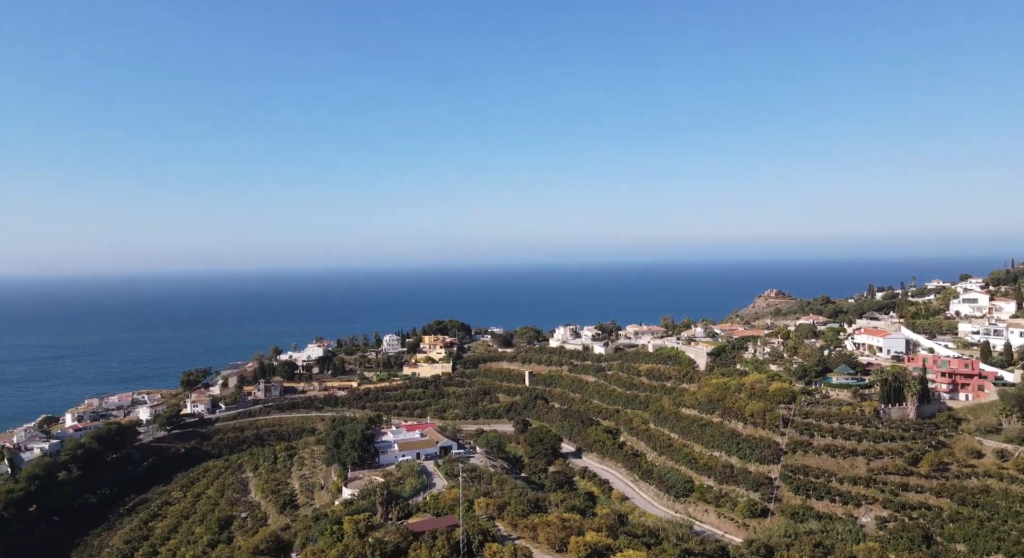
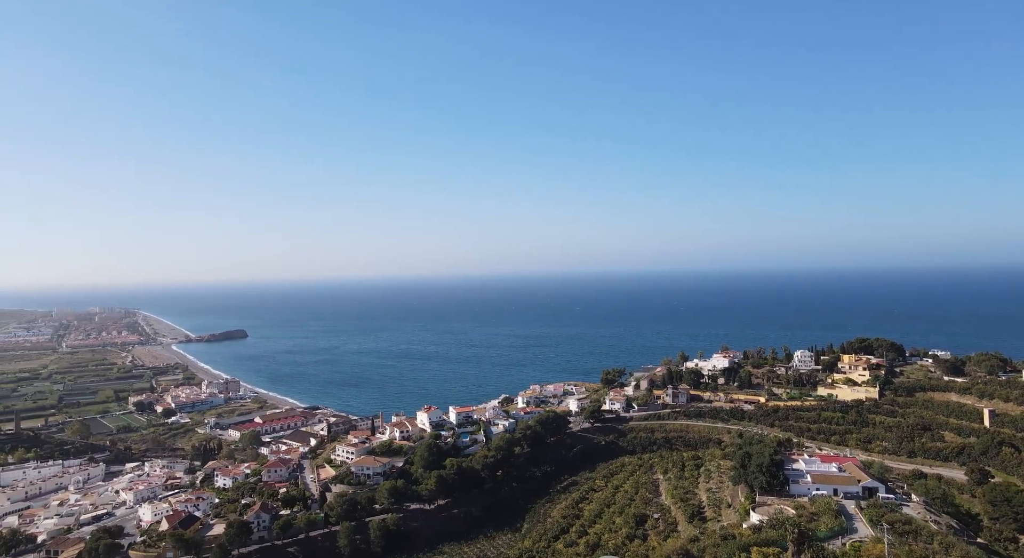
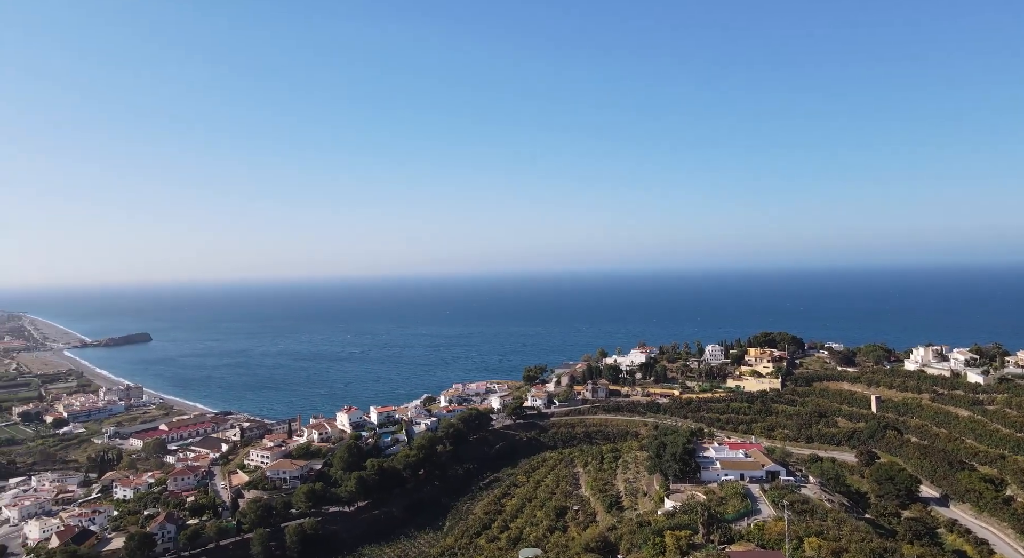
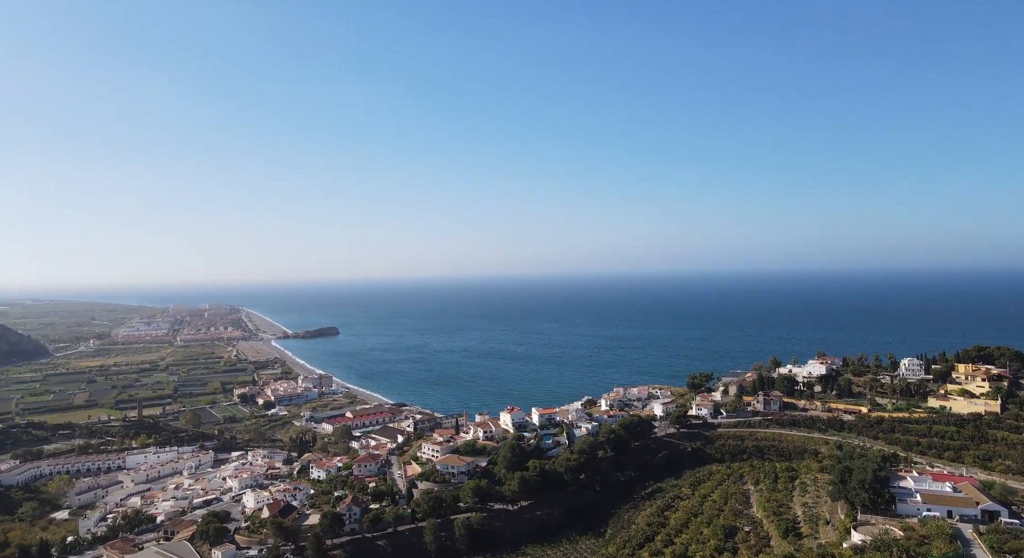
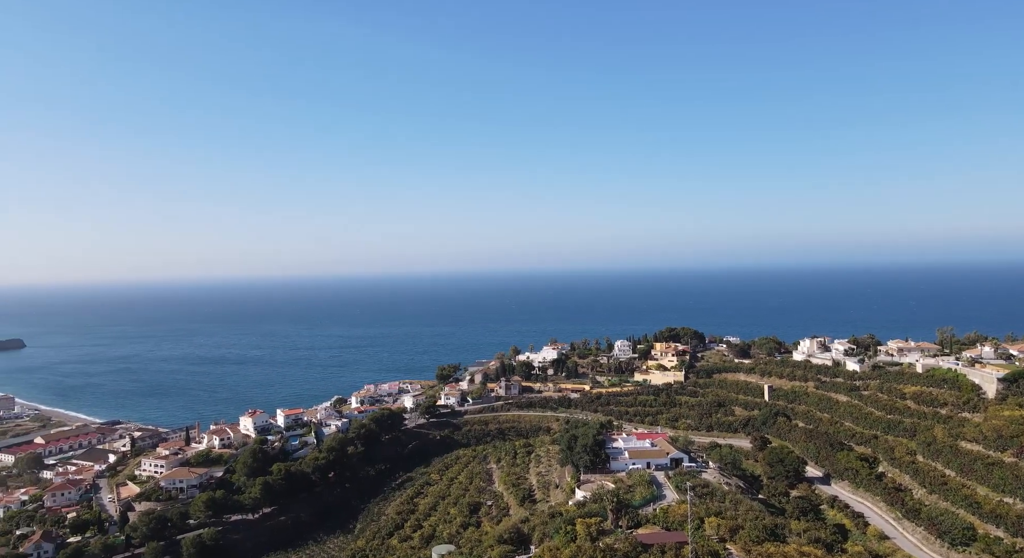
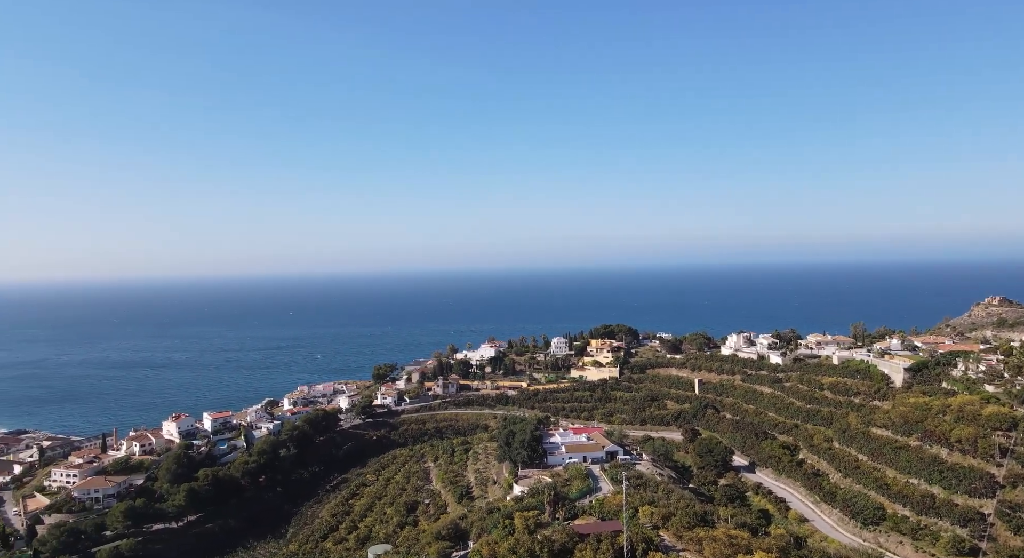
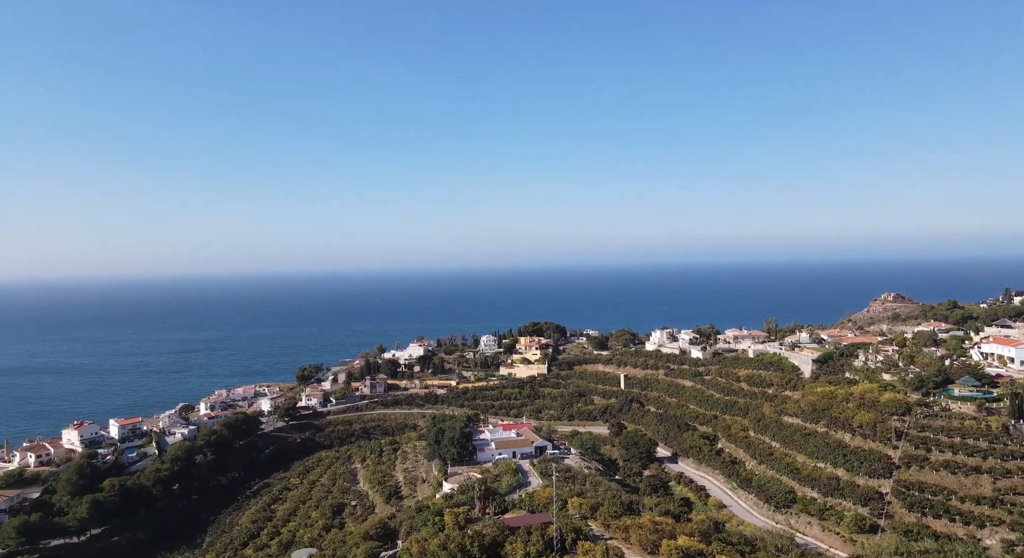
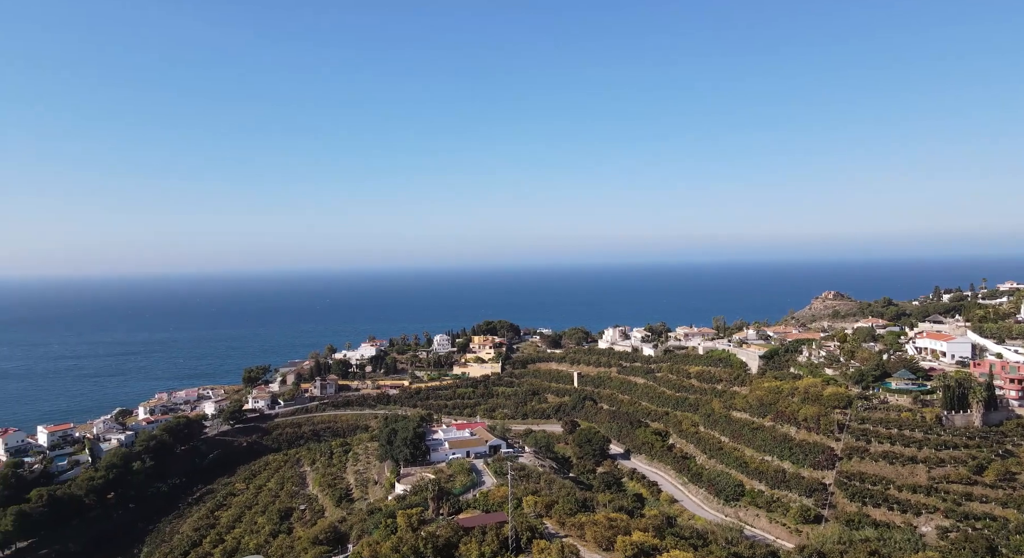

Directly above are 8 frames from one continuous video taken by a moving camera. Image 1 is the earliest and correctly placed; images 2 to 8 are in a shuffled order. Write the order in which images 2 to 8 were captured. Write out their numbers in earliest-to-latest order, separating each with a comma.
8, 7, 6, 5, 3, 2, 4
